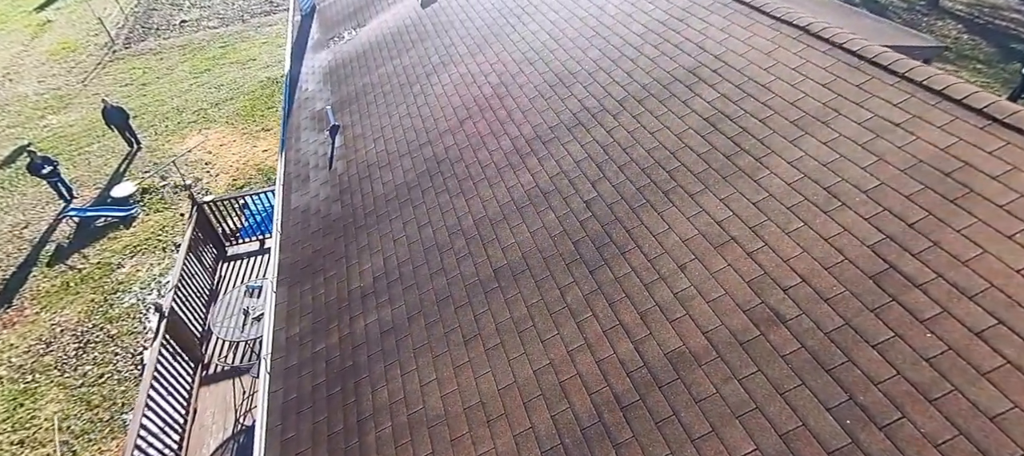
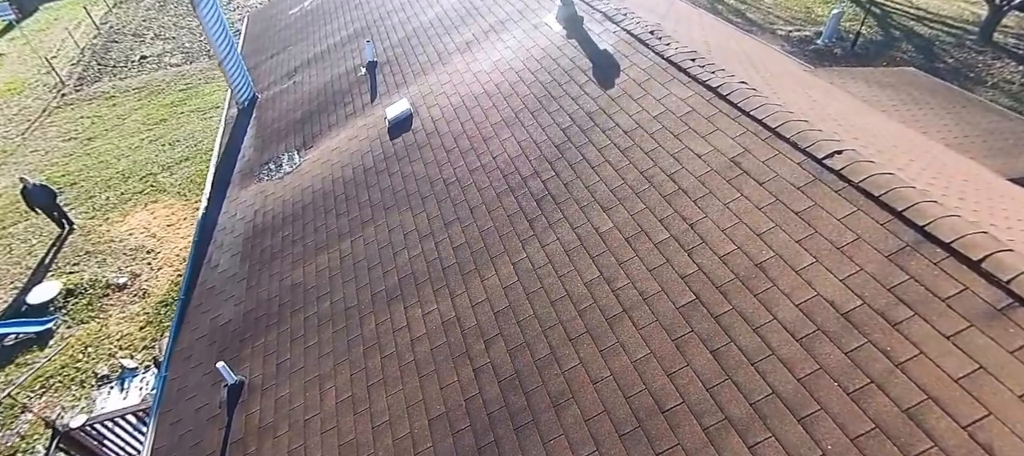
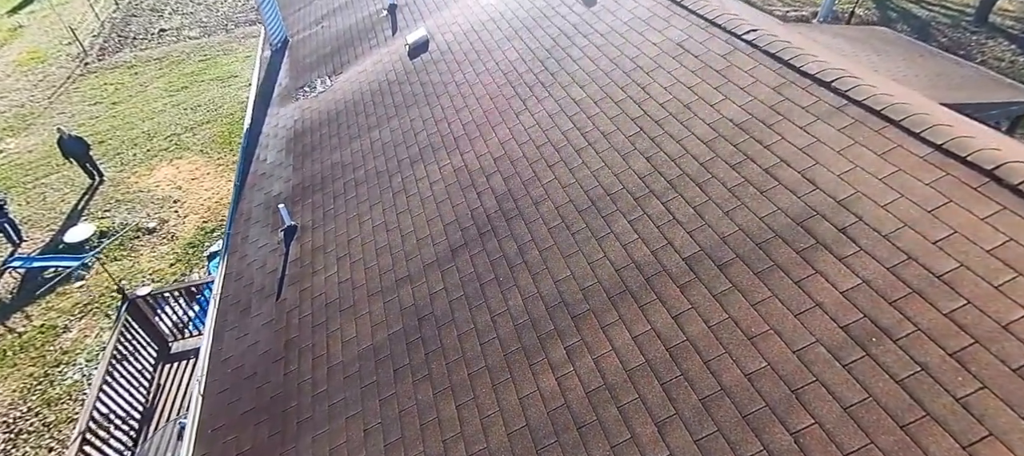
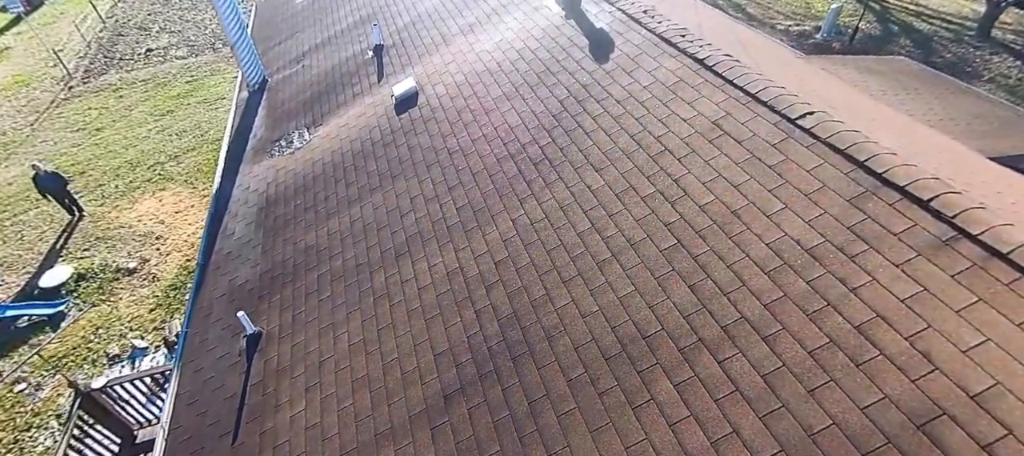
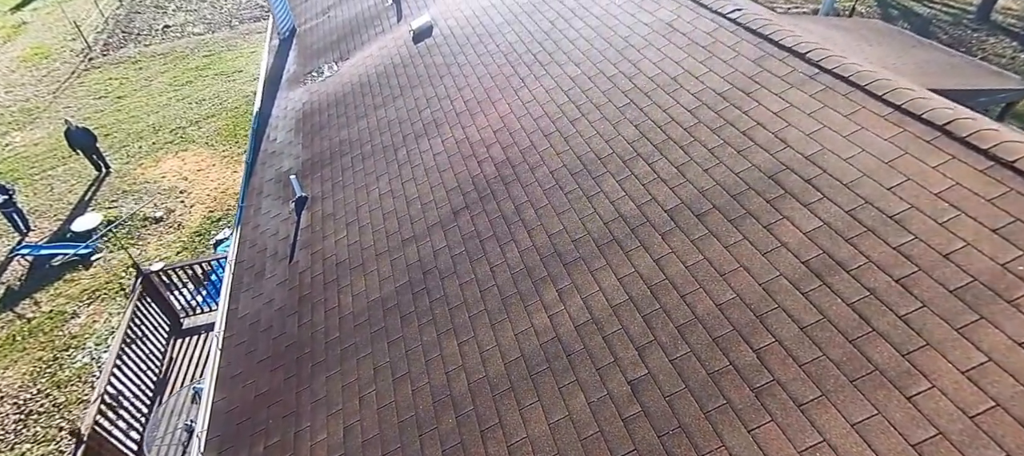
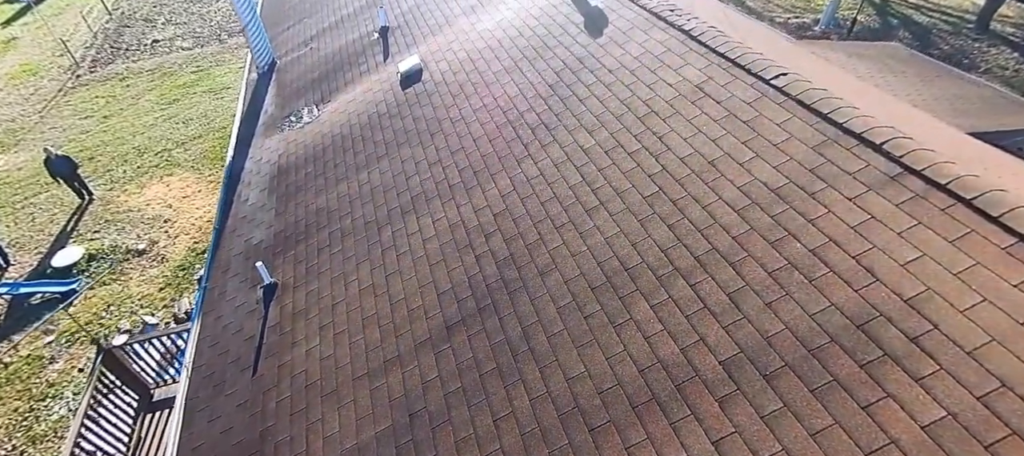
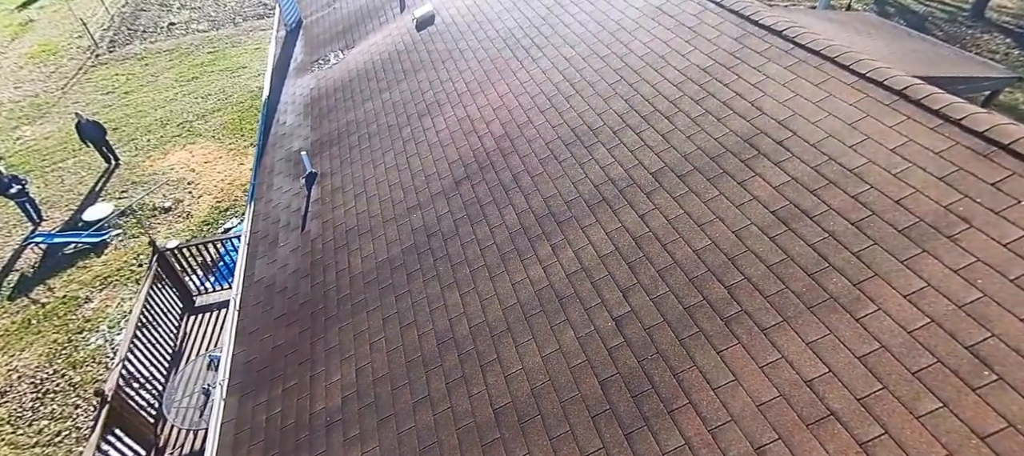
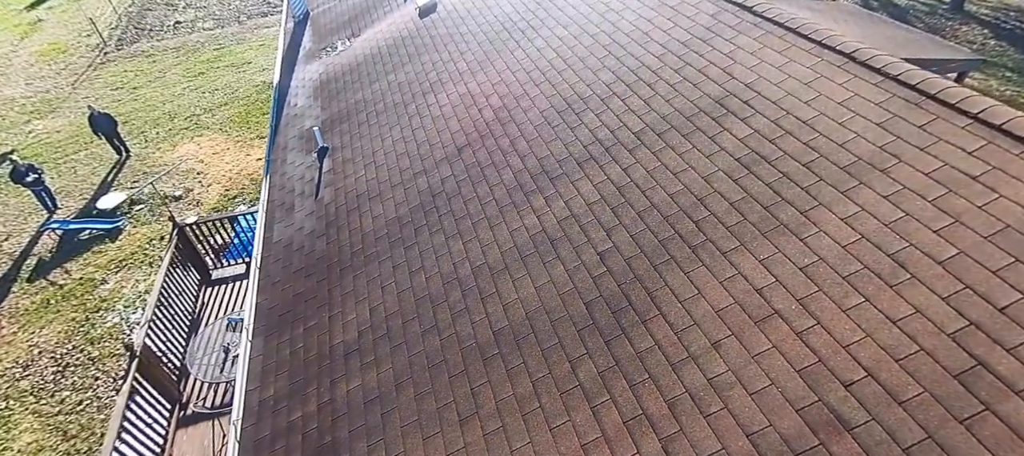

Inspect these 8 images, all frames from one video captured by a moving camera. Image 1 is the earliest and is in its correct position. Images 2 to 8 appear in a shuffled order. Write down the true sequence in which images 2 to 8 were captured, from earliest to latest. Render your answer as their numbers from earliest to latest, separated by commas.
8, 7, 5, 3, 6, 4, 2
